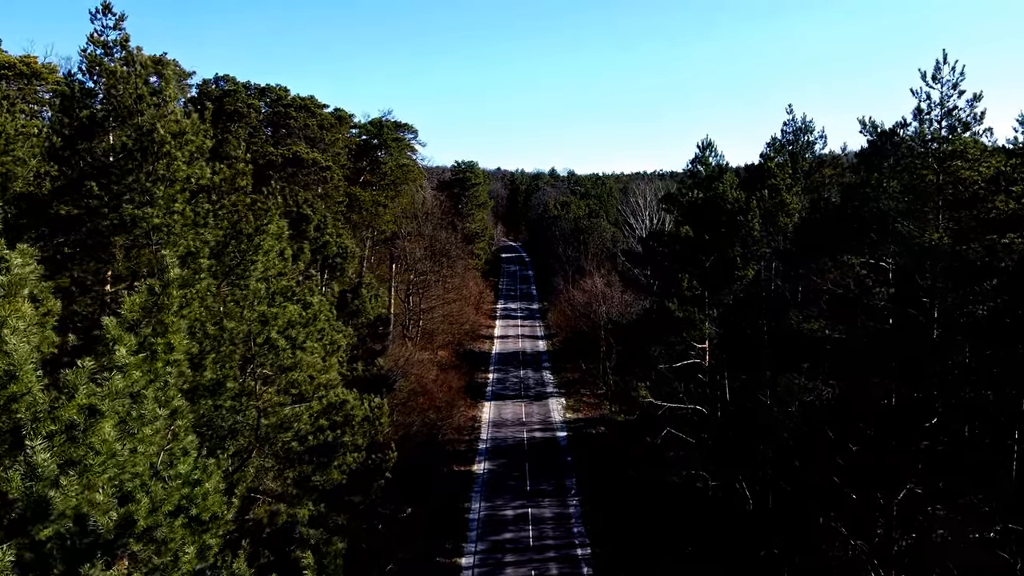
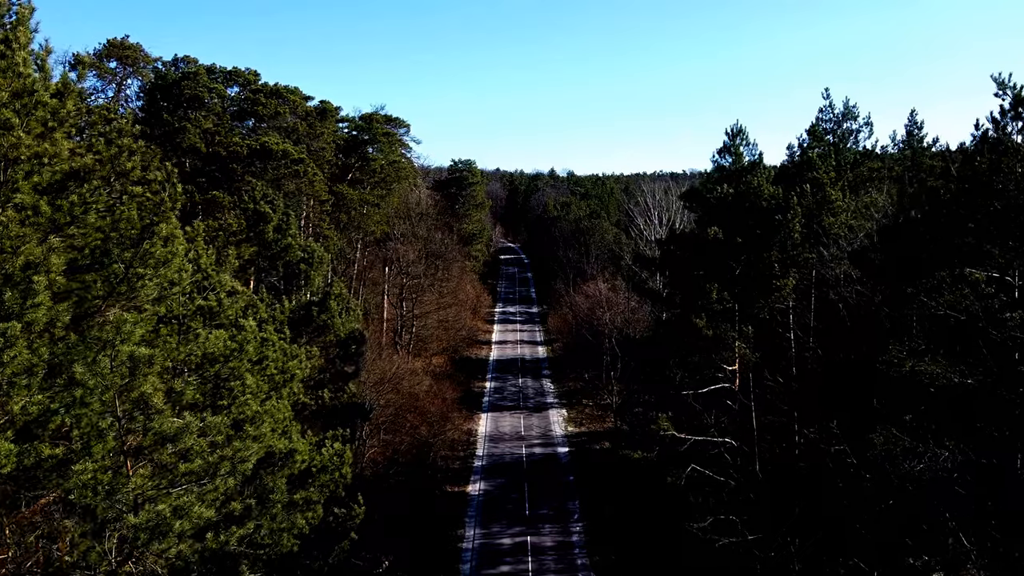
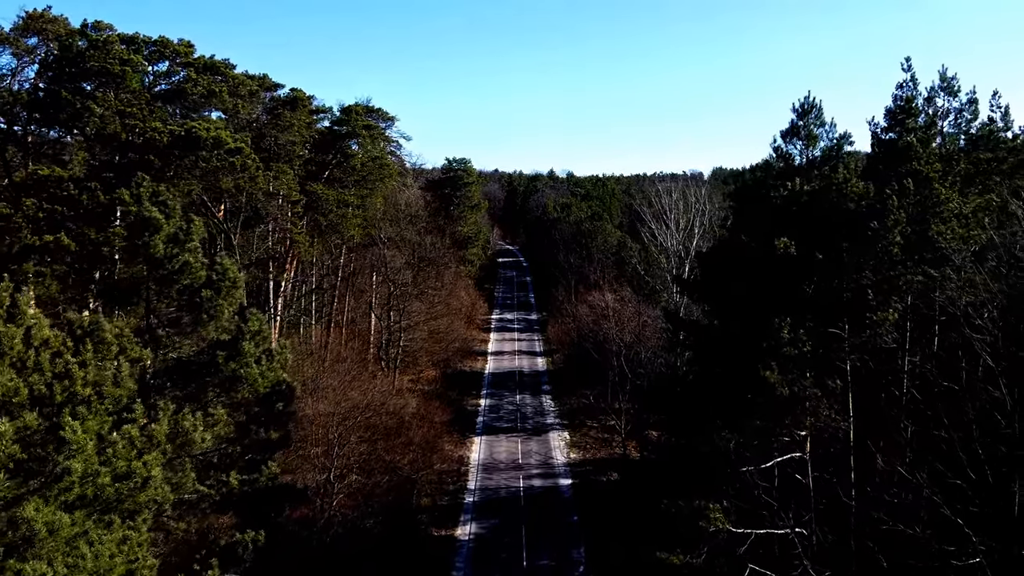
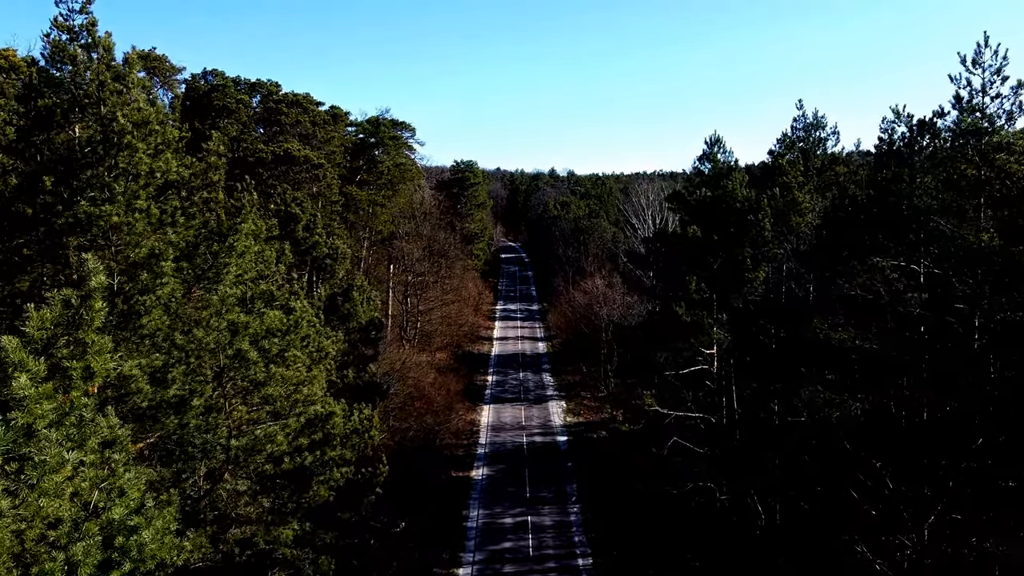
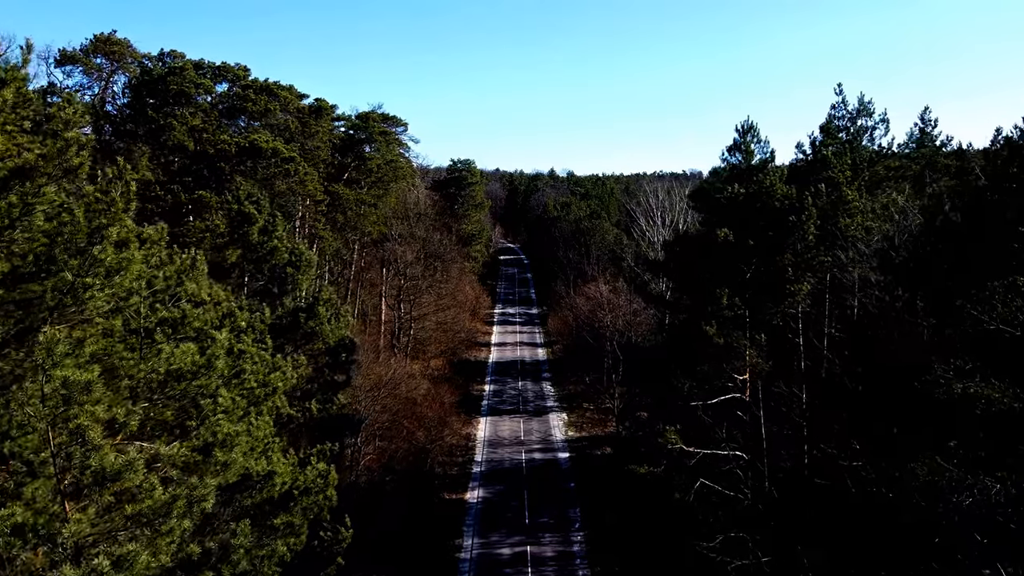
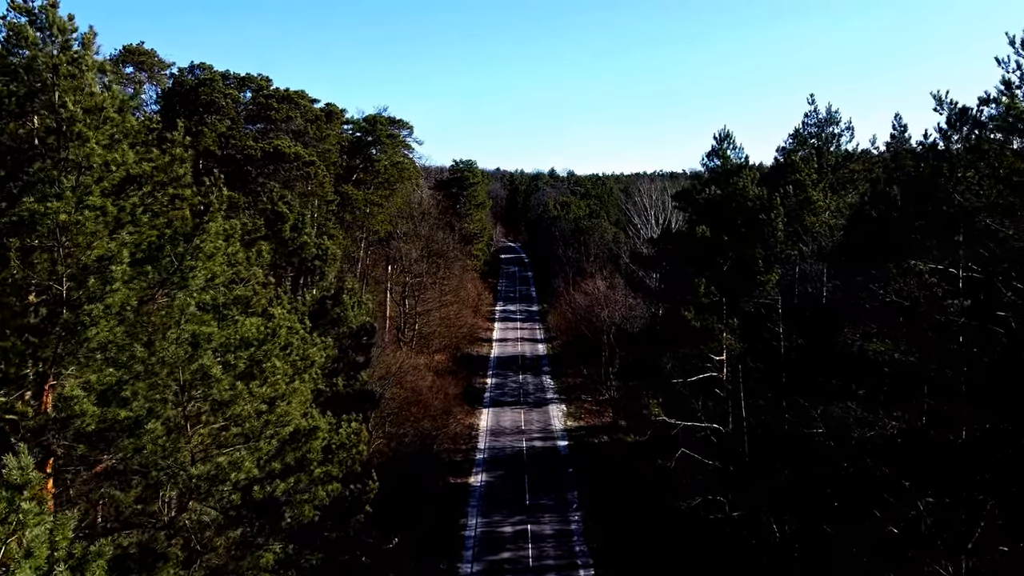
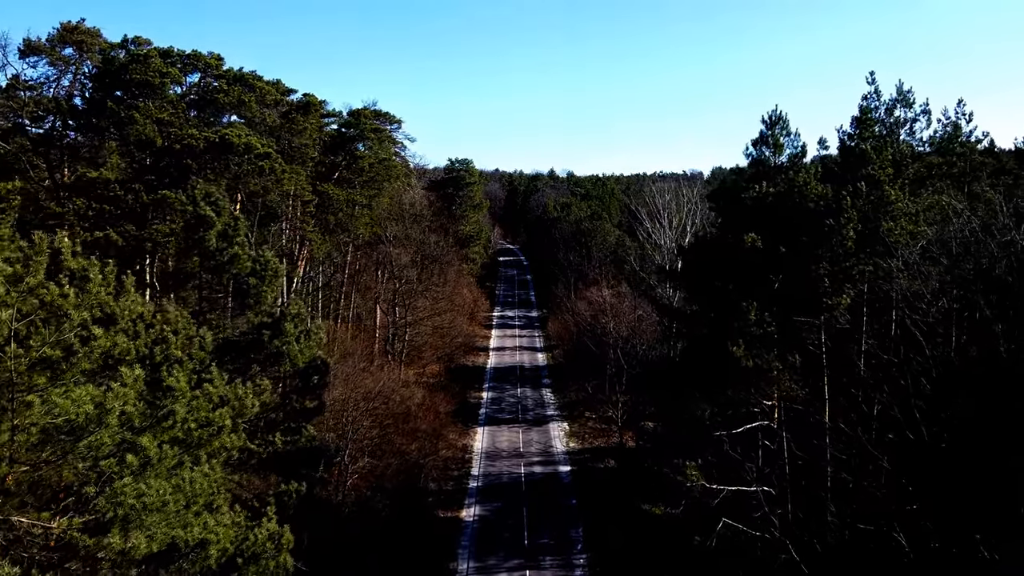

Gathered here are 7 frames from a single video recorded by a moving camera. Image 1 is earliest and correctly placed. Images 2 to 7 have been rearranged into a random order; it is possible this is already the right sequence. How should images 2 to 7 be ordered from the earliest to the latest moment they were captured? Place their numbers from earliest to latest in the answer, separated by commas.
4, 6, 2, 5, 7, 3
